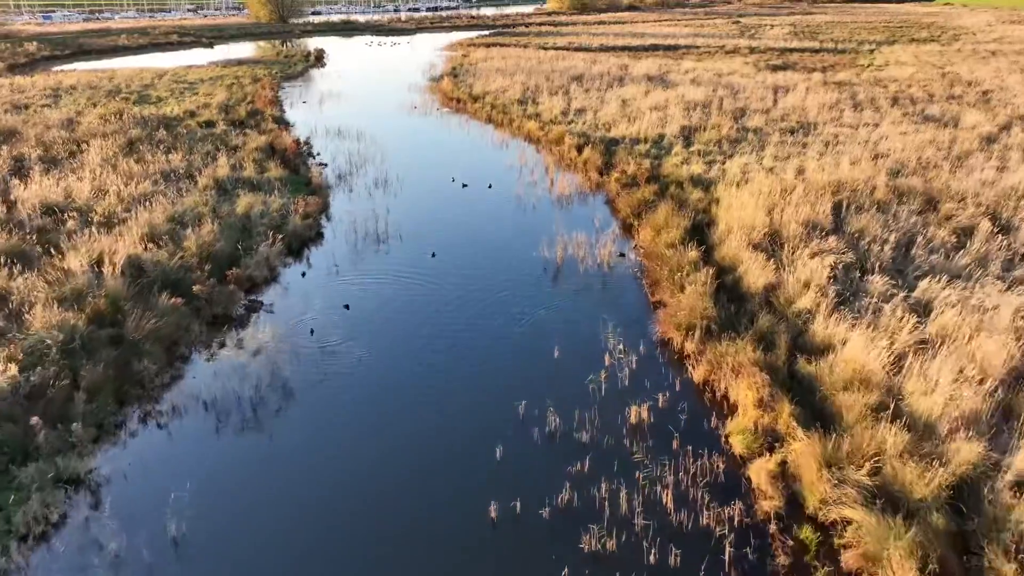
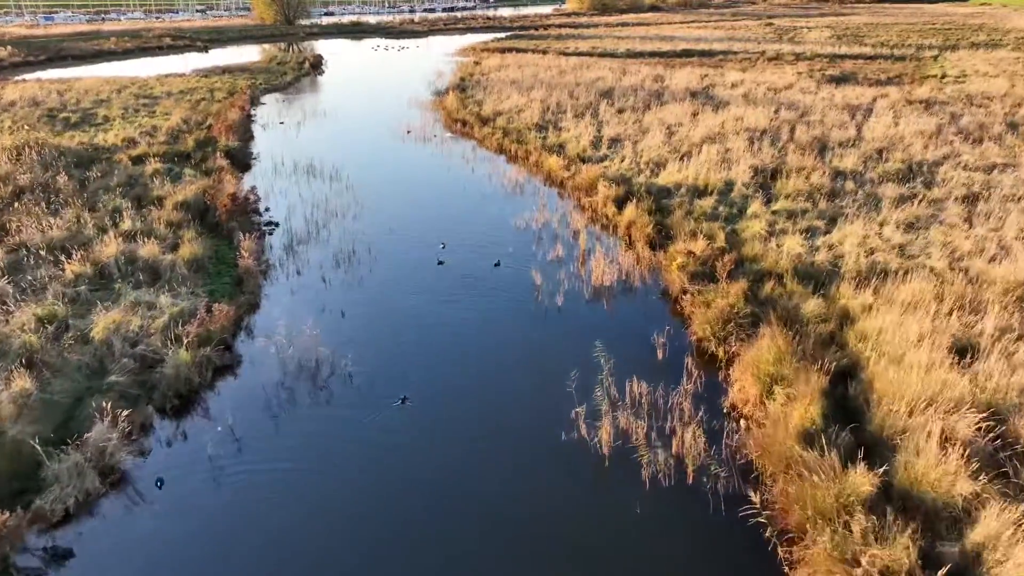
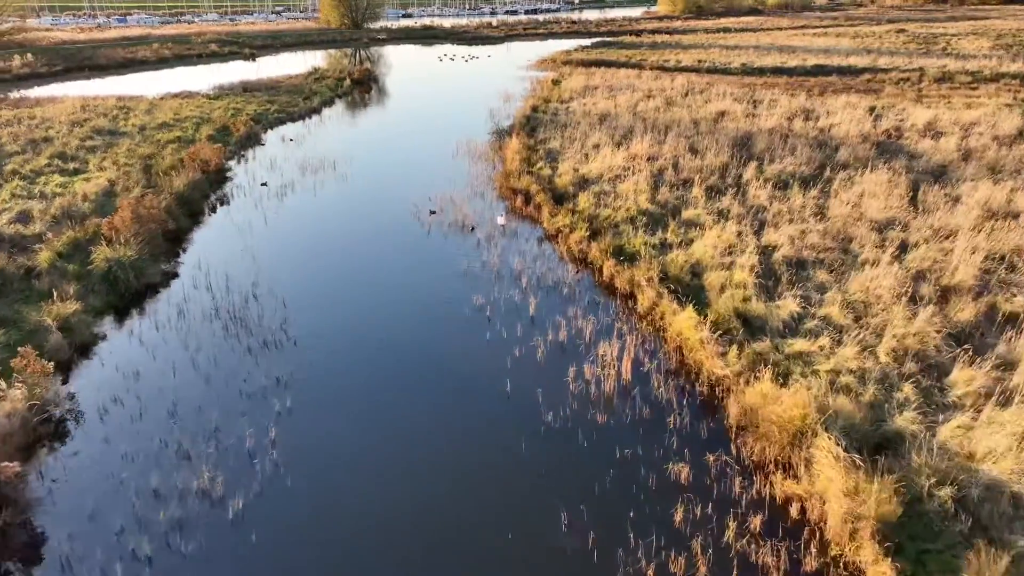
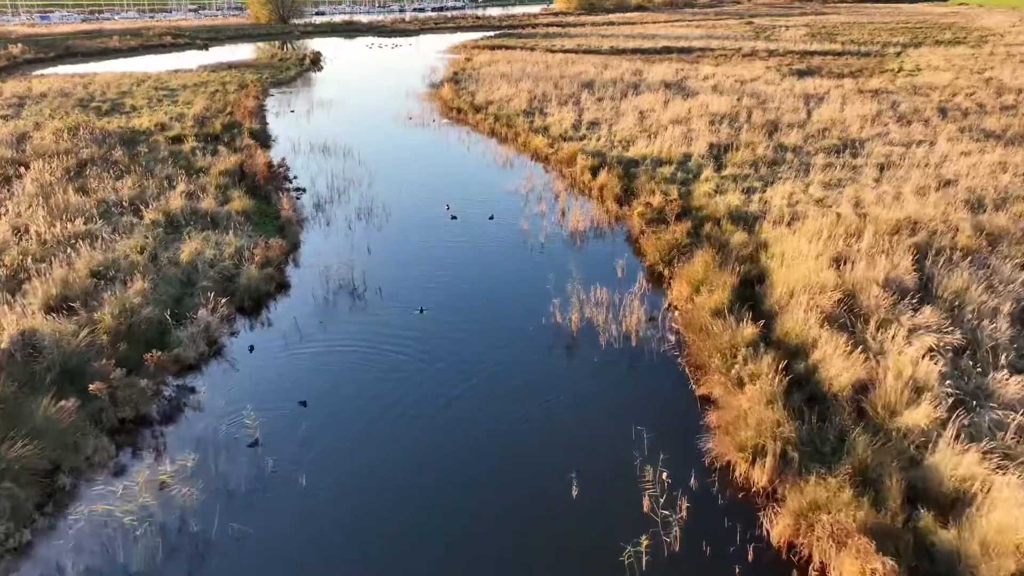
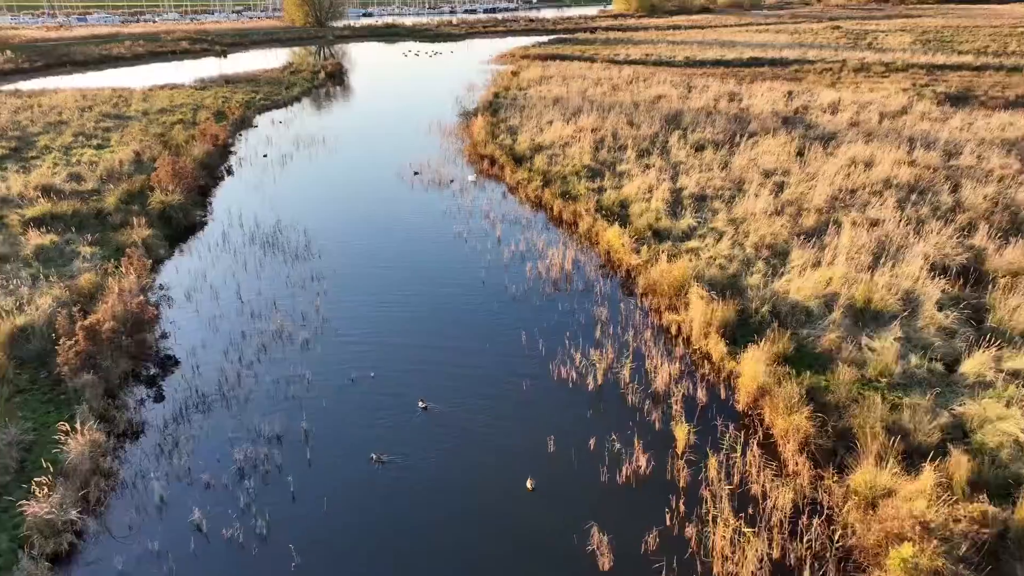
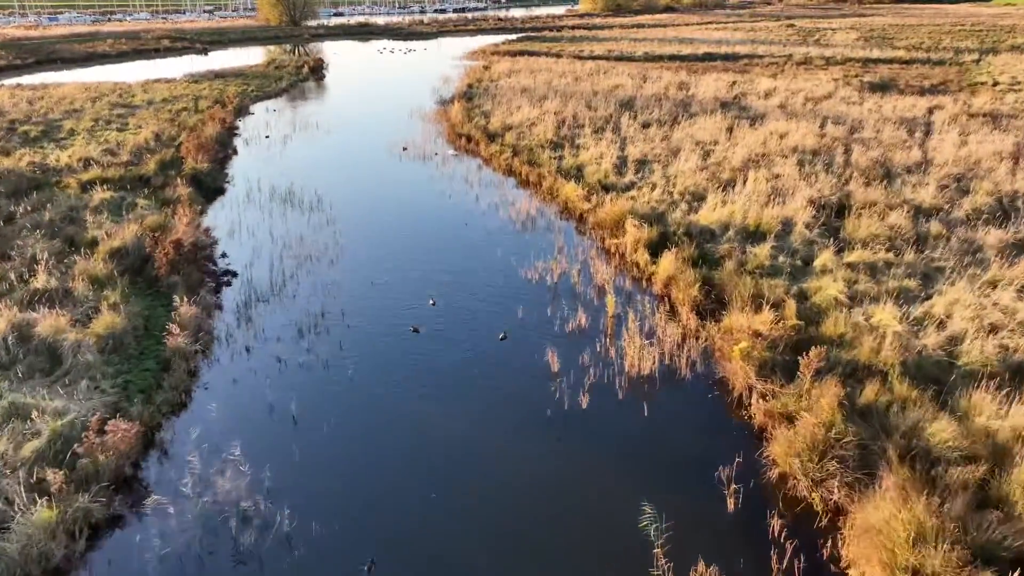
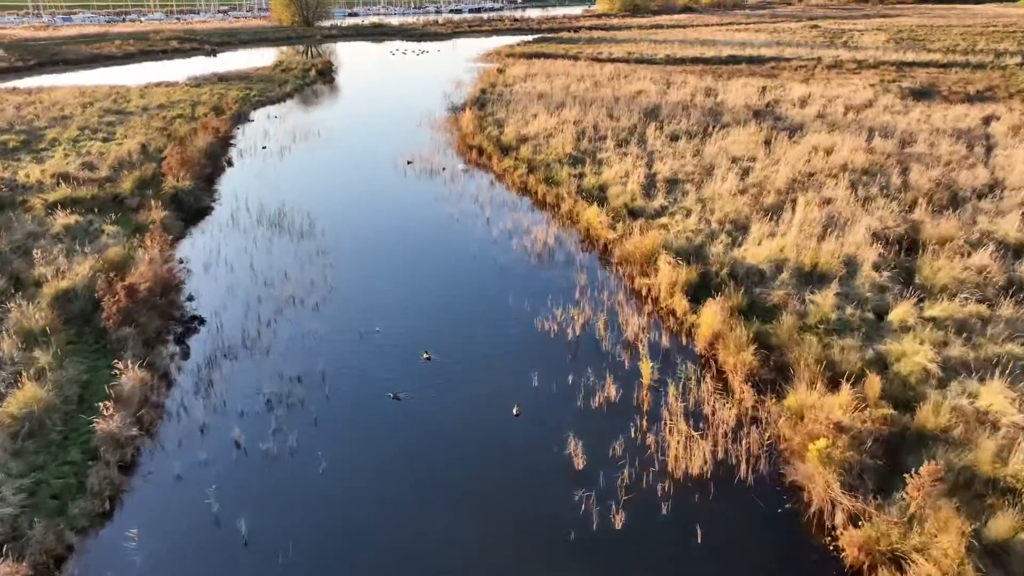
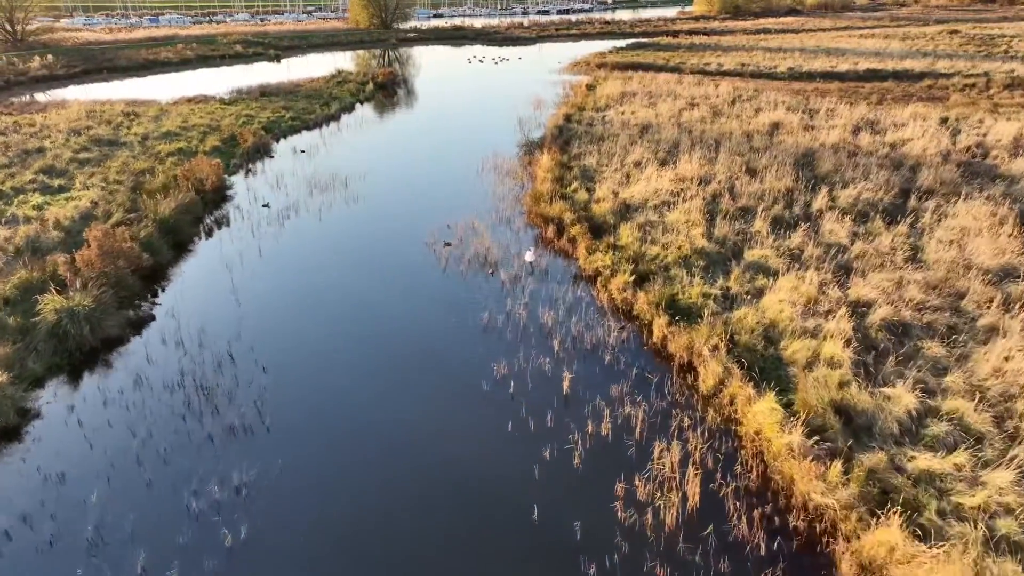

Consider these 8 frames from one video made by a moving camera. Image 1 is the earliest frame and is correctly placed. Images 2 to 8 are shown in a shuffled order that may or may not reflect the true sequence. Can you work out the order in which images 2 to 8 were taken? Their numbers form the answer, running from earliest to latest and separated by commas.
4, 2, 6, 7, 5, 3, 8
